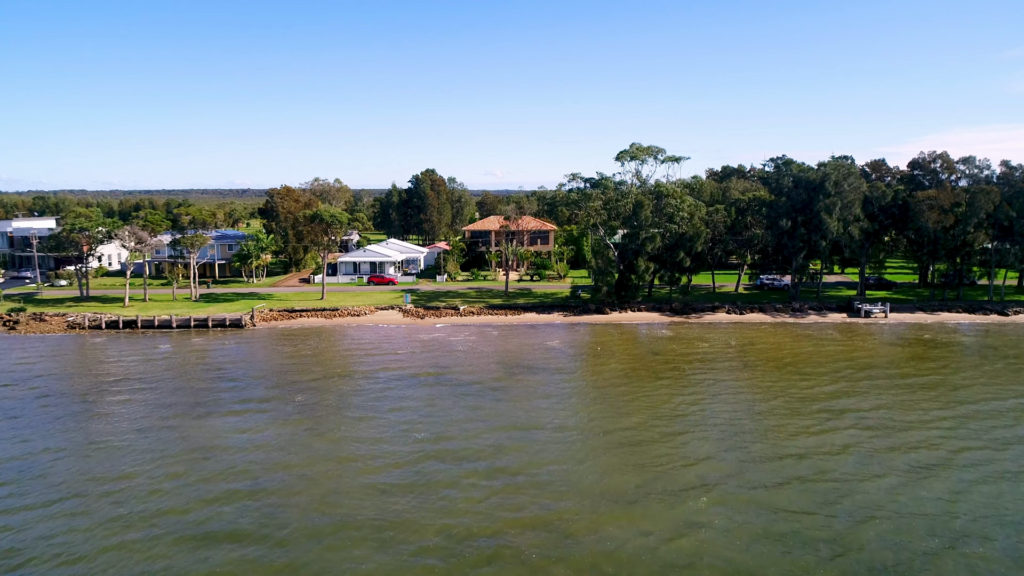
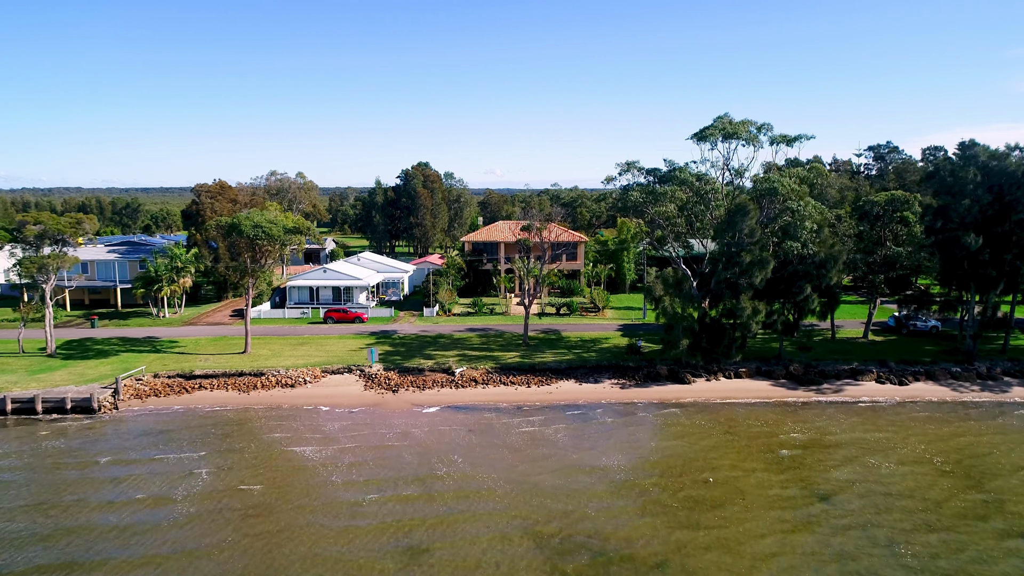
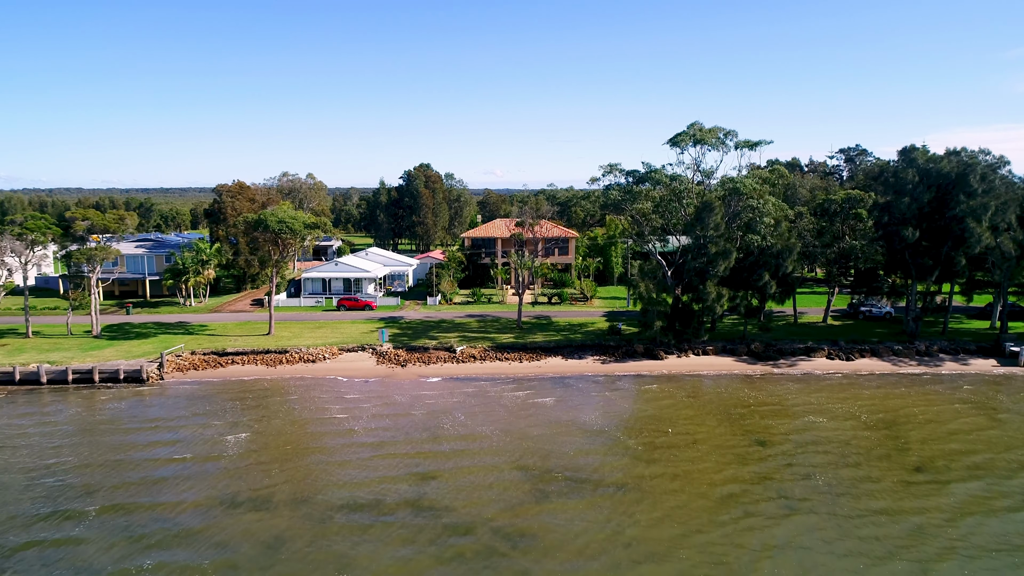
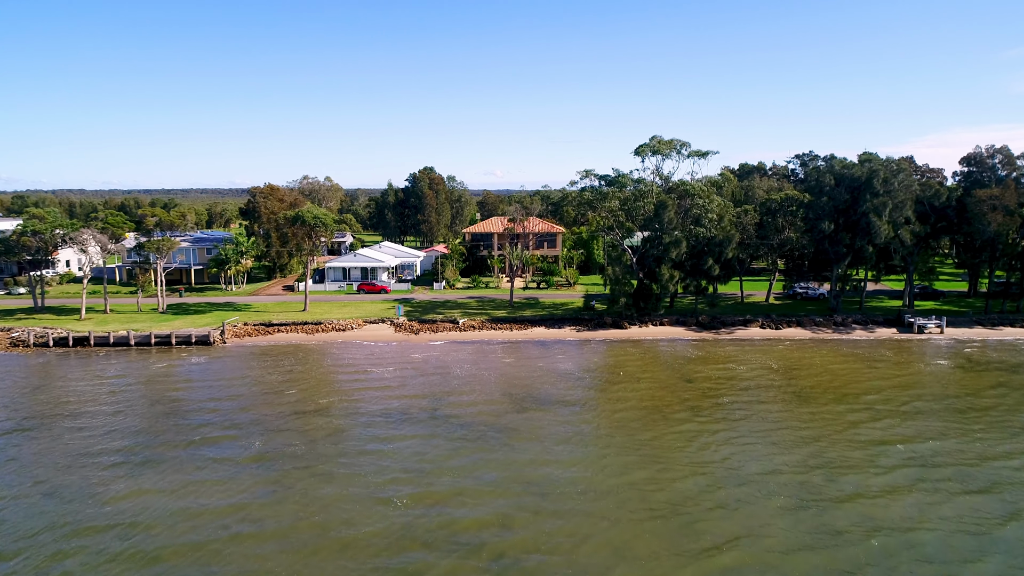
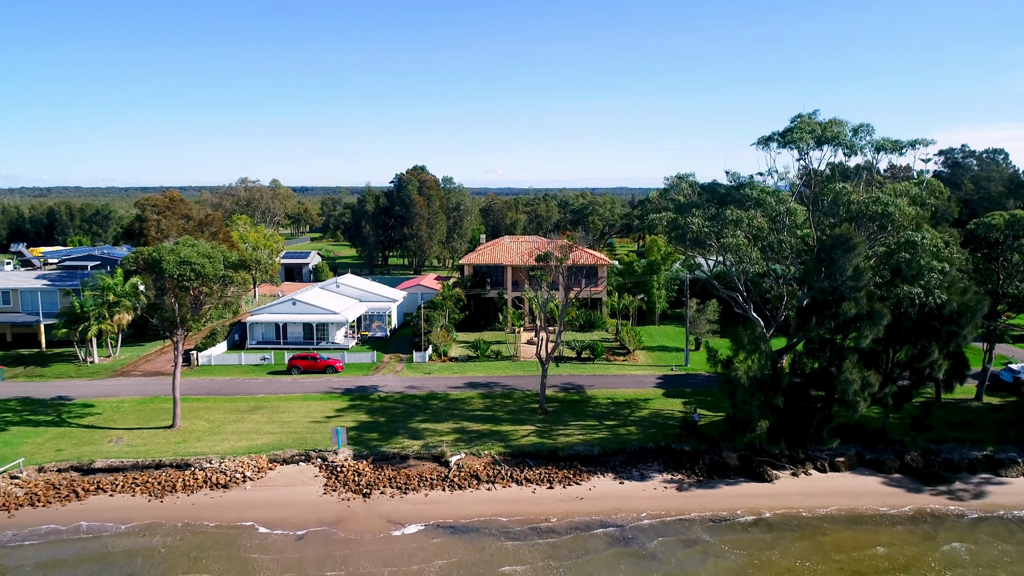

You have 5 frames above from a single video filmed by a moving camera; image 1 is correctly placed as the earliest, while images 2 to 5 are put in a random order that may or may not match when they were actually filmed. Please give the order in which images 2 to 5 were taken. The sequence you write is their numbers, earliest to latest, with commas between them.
4, 3, 2, 5
